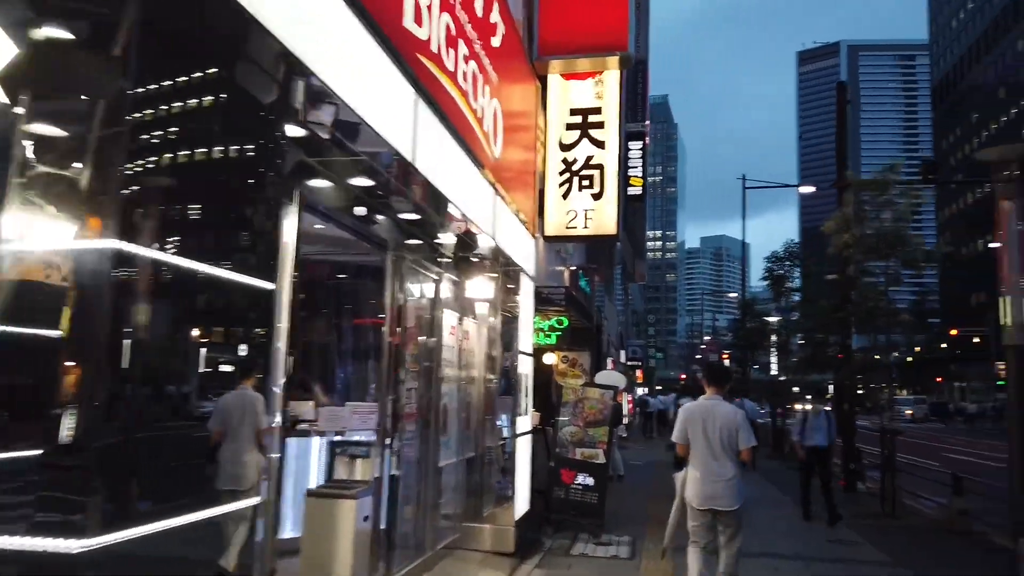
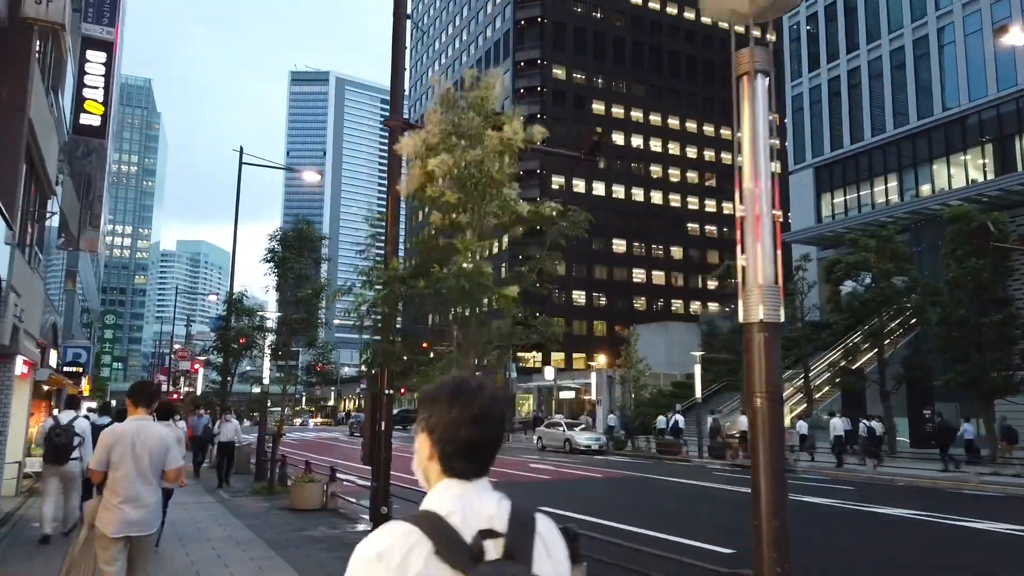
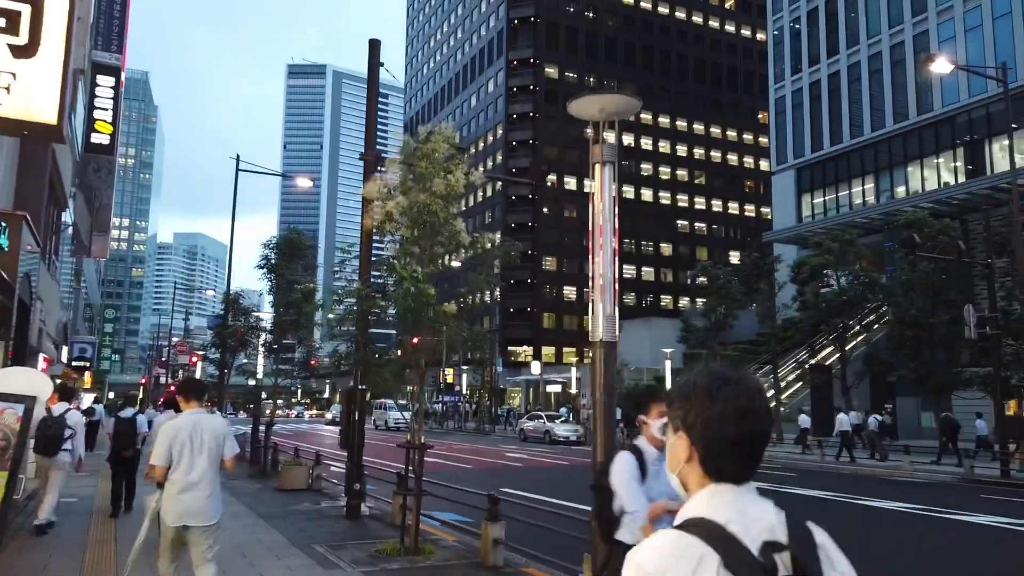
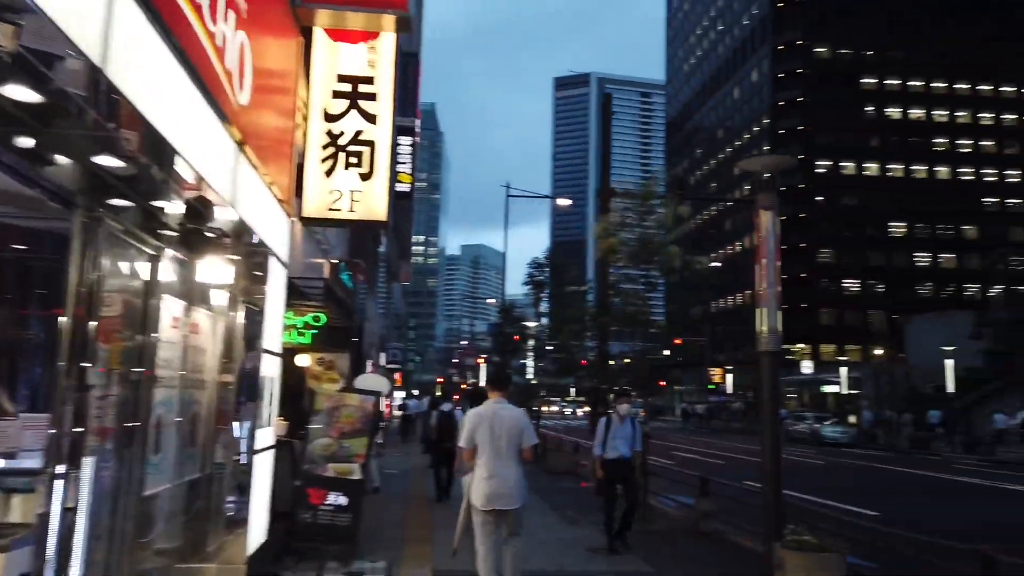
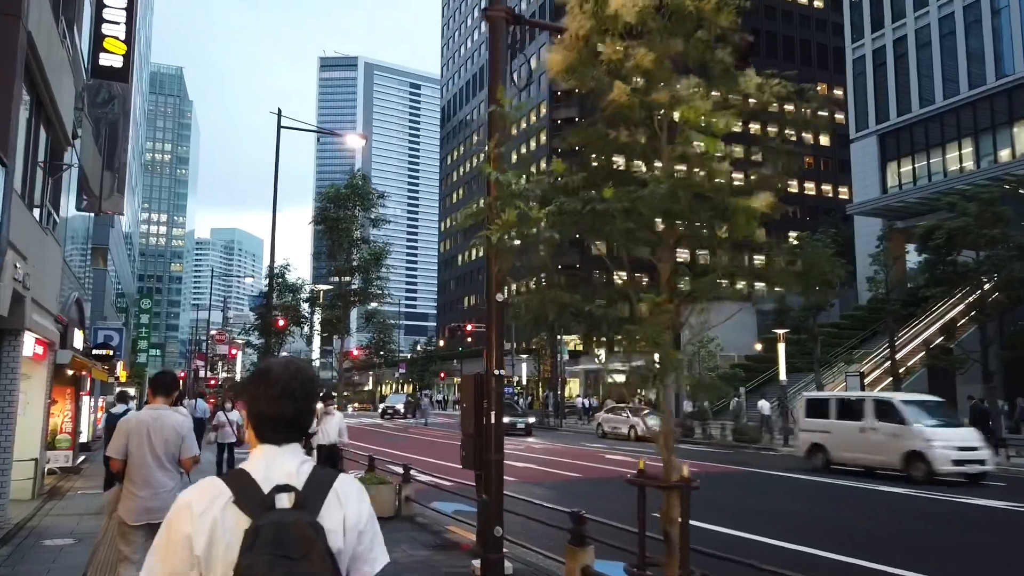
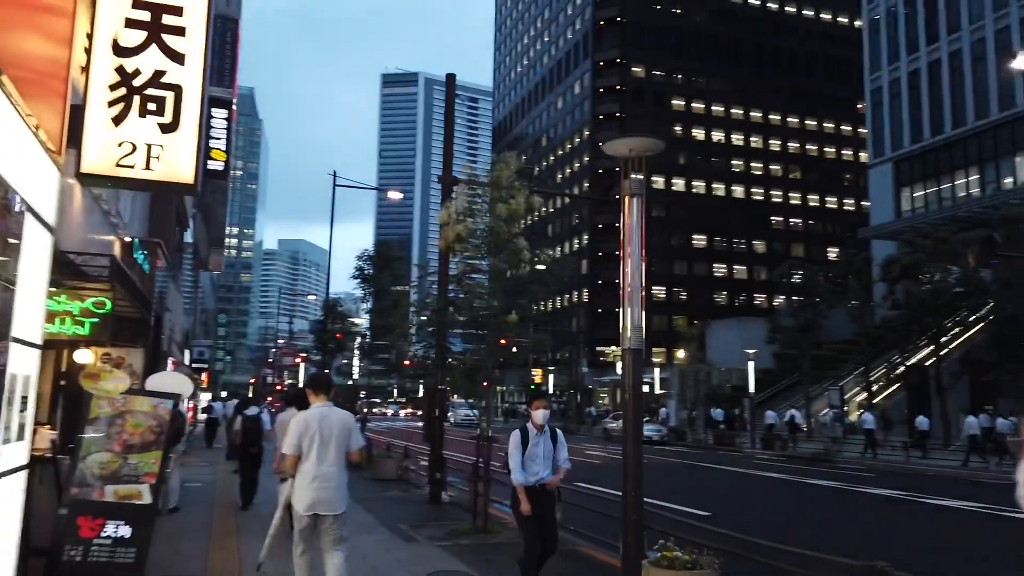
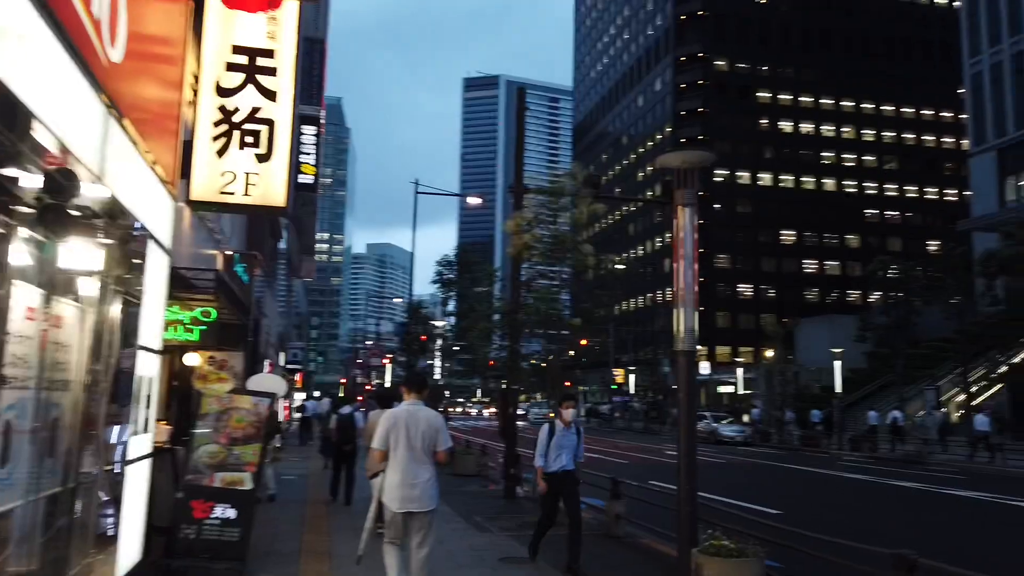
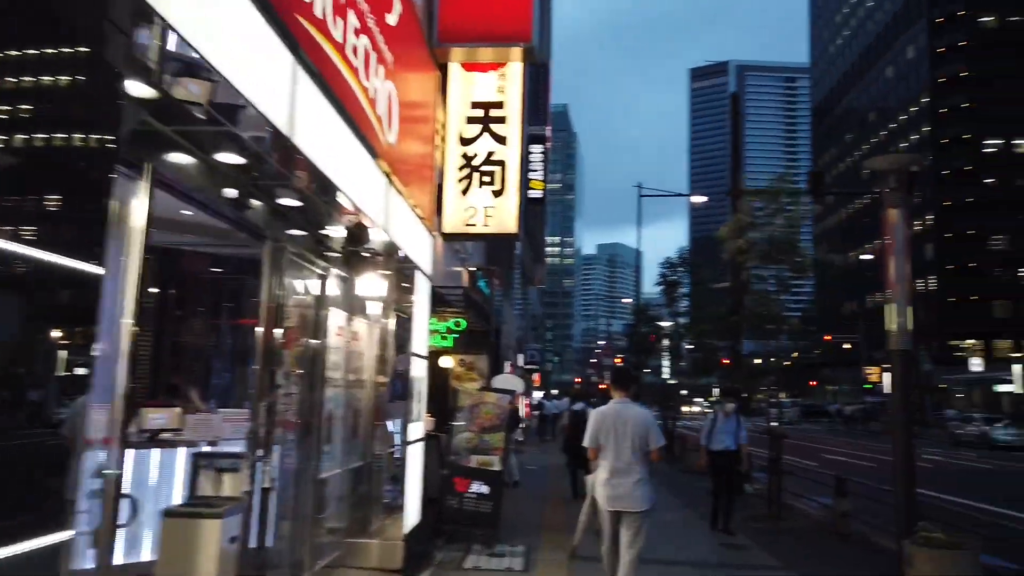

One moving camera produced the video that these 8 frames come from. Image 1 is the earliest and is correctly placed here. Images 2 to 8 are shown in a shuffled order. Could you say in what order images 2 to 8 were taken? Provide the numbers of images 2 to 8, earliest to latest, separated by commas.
8, 4, 7, 6, 3, 2, 5
